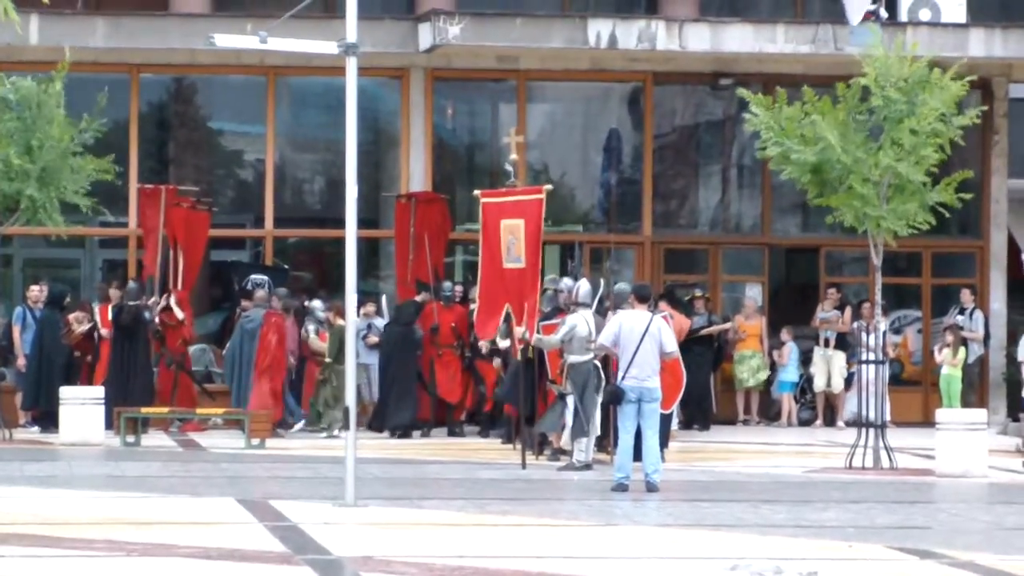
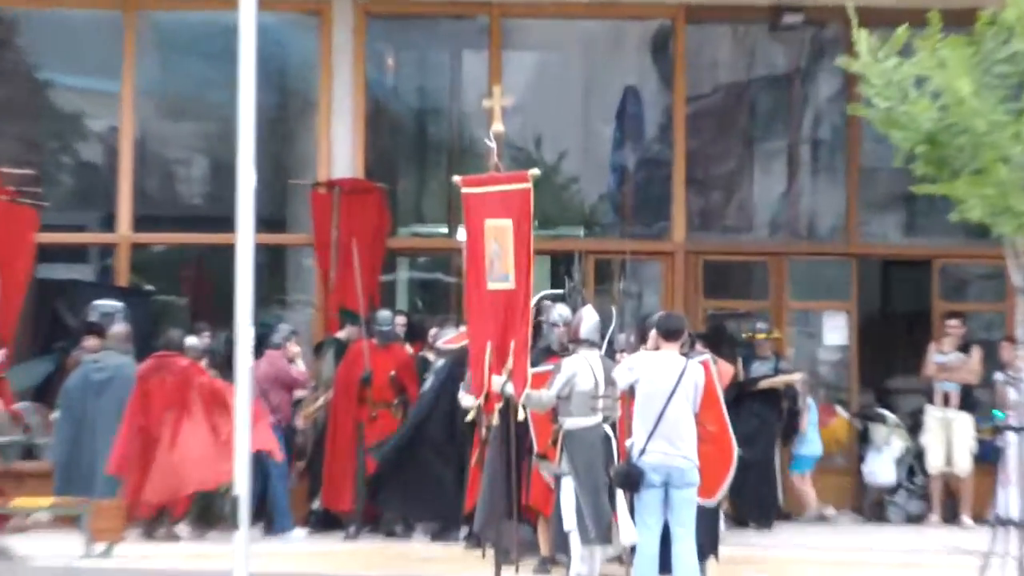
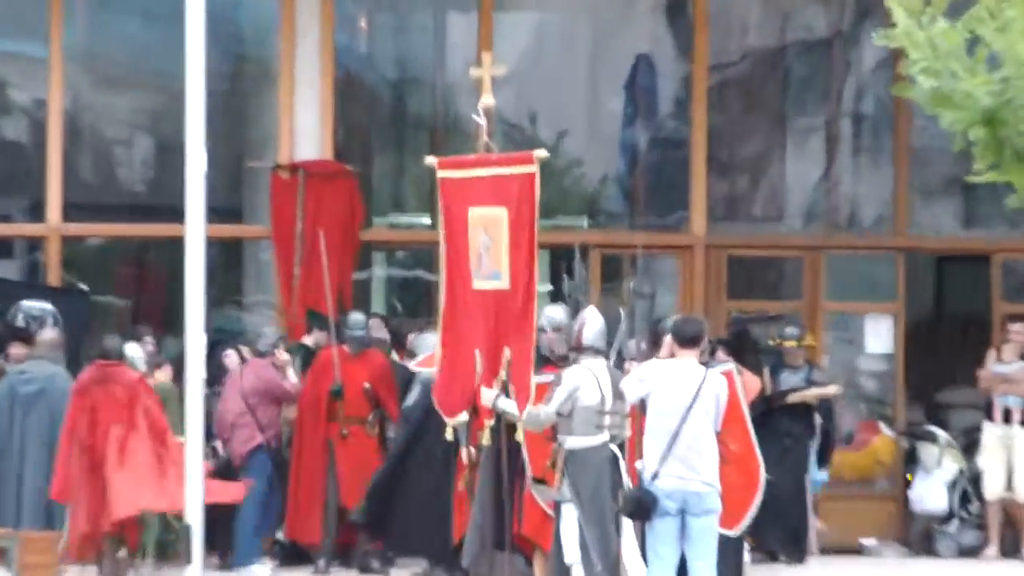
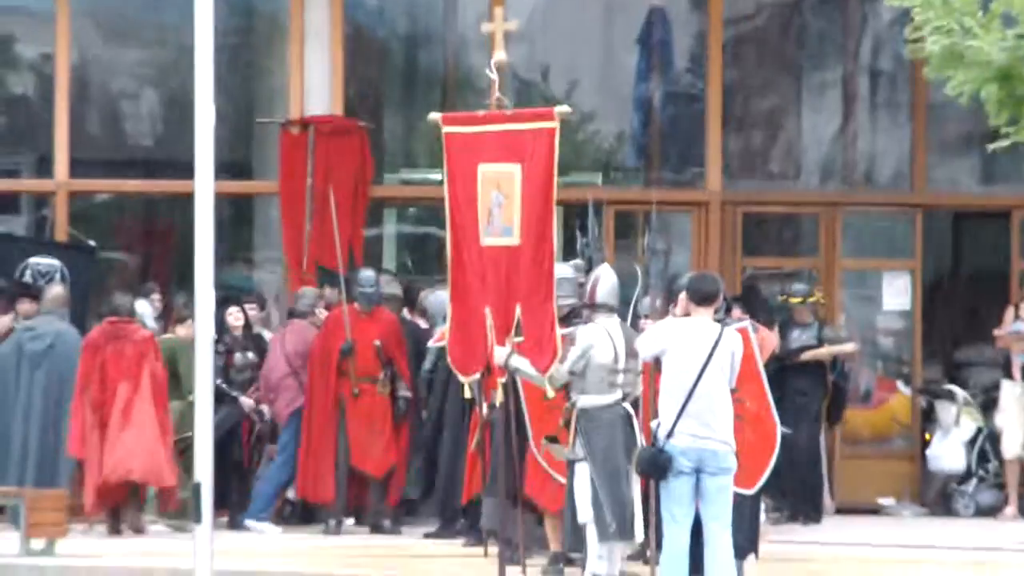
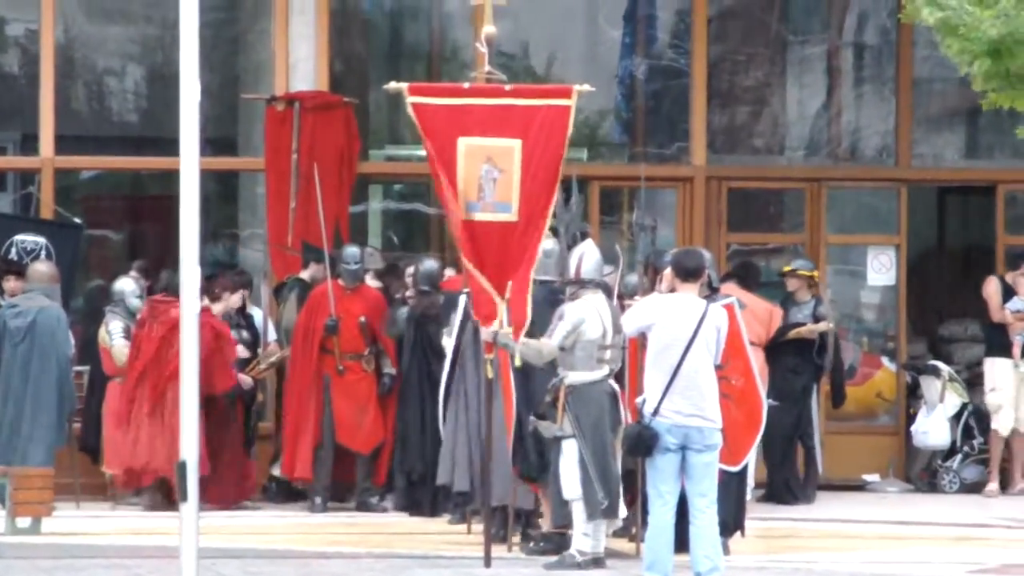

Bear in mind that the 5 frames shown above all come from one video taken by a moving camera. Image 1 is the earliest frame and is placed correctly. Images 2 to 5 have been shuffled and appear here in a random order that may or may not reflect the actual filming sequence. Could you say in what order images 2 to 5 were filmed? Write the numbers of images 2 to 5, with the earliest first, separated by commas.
2, 3, 4, 5
